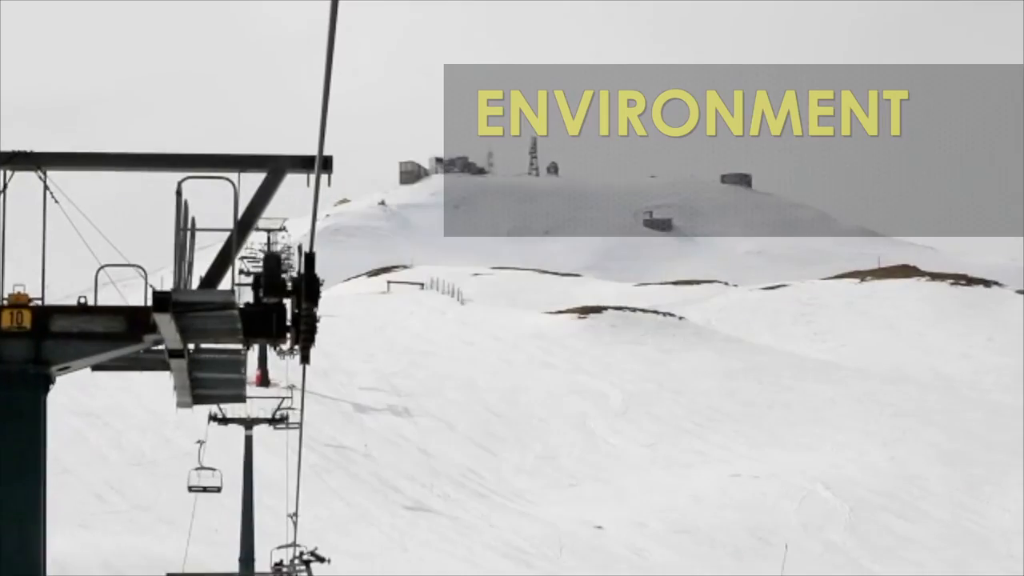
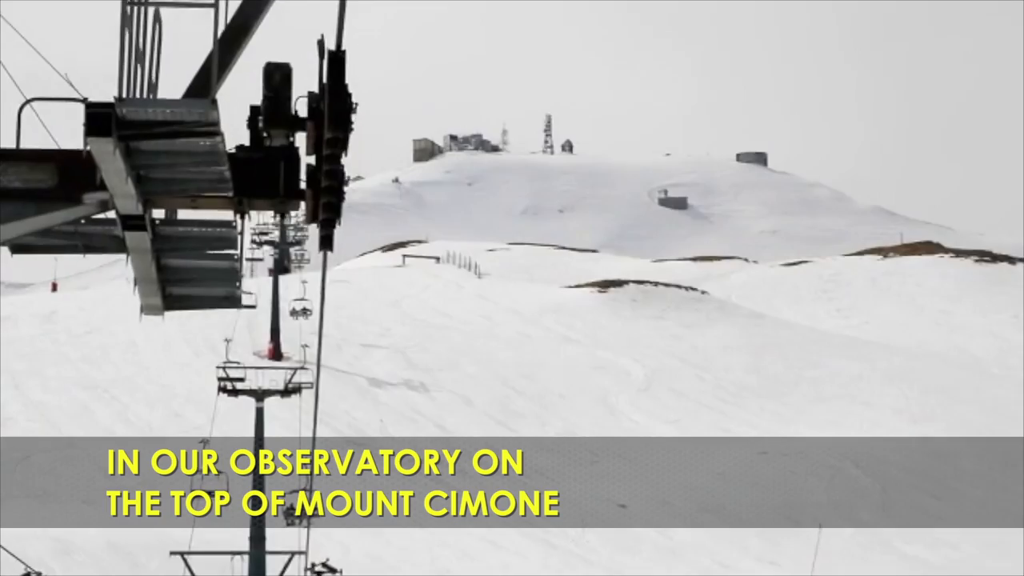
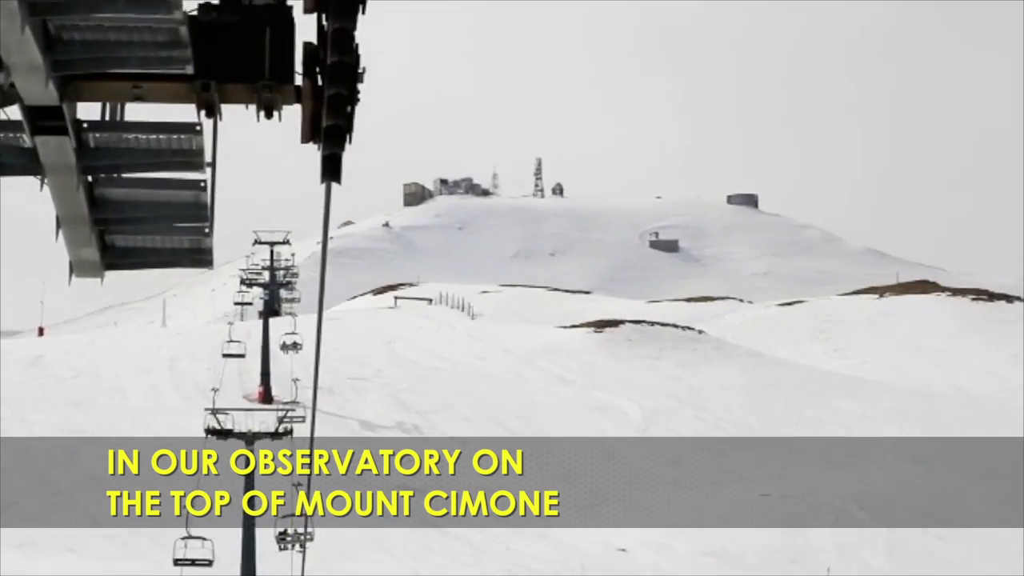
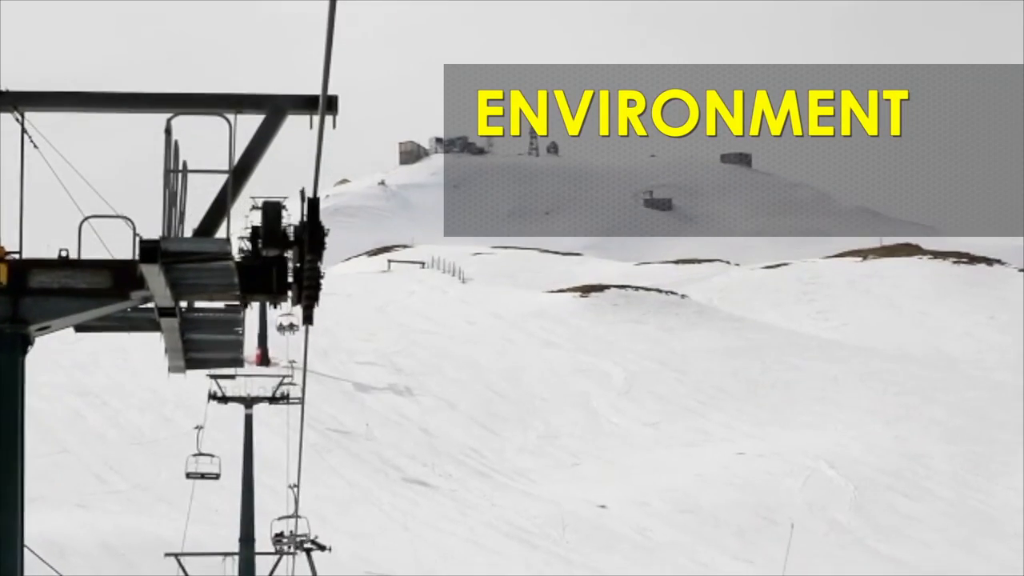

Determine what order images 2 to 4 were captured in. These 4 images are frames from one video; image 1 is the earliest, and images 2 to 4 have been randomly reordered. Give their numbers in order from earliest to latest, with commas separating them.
4, 2, 3
